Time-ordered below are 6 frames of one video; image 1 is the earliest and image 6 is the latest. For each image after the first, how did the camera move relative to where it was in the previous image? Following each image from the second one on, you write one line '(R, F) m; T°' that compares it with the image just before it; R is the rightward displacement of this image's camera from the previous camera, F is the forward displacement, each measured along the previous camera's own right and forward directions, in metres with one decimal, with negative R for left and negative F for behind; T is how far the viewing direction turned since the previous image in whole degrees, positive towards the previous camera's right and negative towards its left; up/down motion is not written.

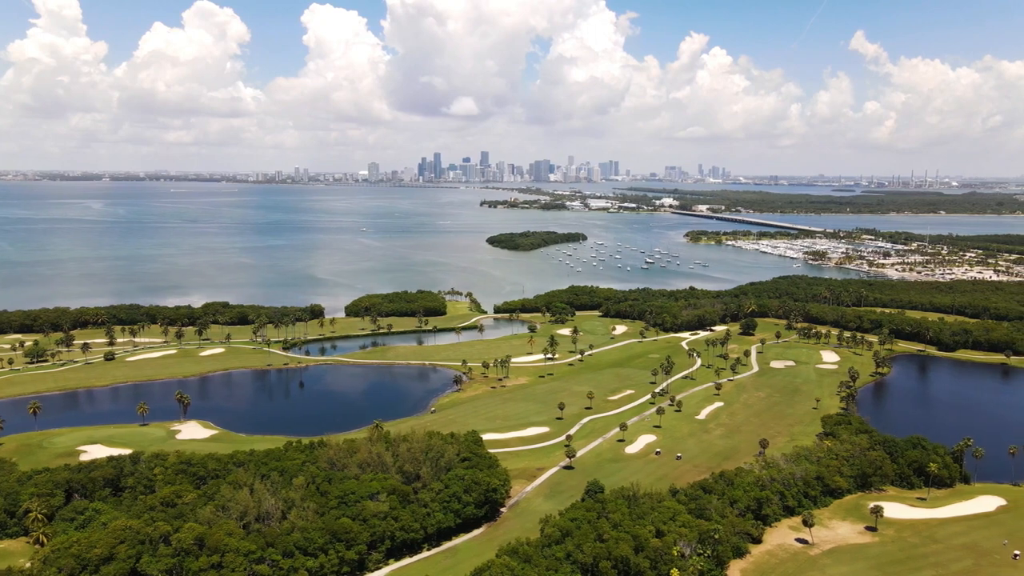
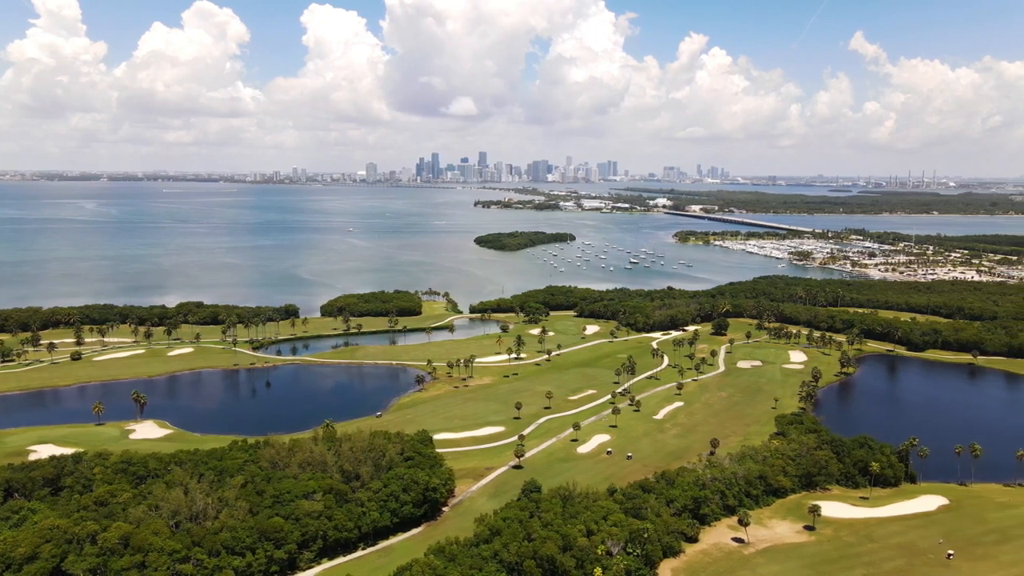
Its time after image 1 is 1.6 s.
(+3.8, -0.1) m; 0°
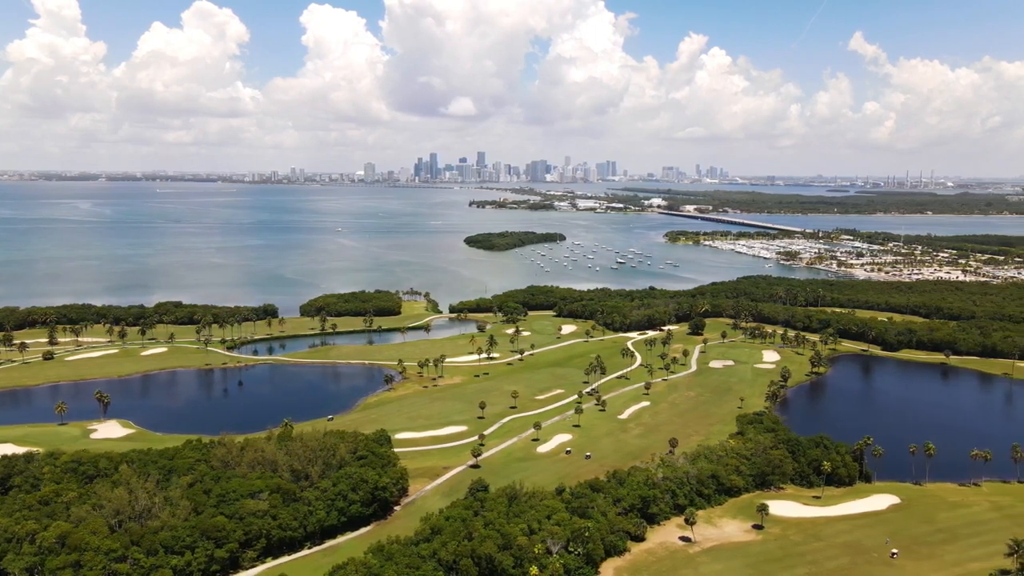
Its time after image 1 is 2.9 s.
(+3.2, 0.0) m; 0°
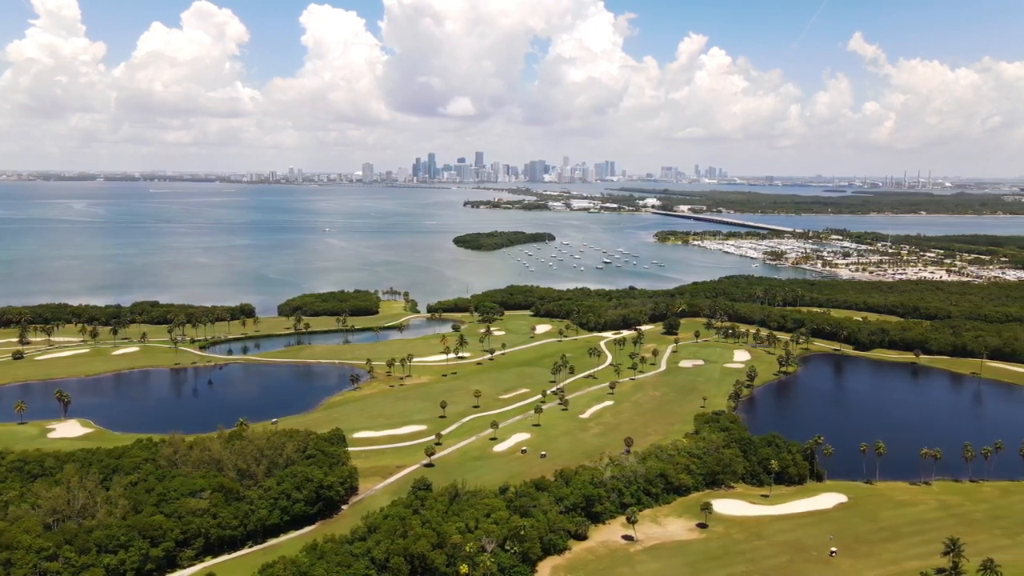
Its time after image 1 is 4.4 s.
(+3.5, 0.0) m; 0°
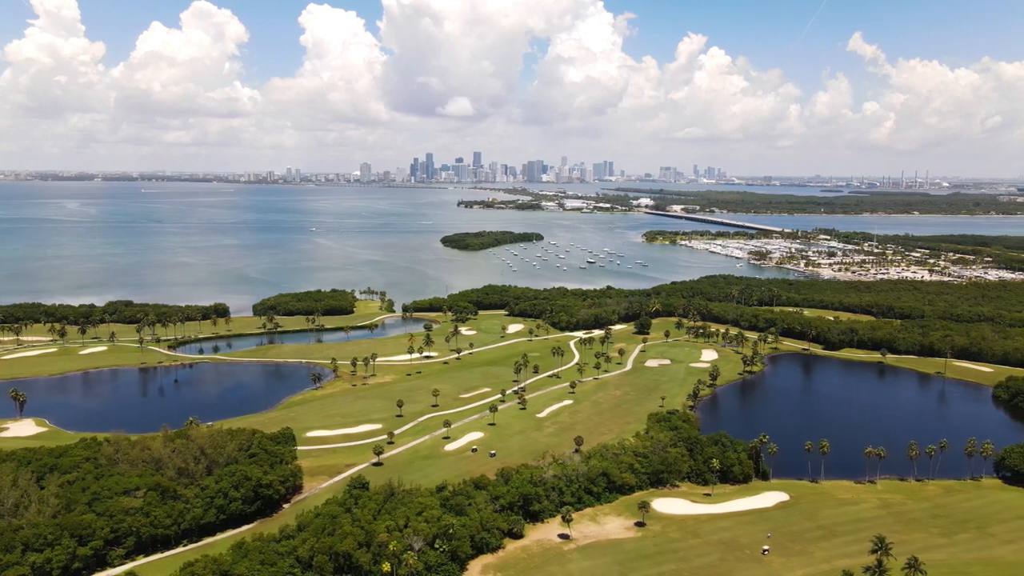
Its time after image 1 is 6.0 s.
(+3.8, 0.0) m; 0°
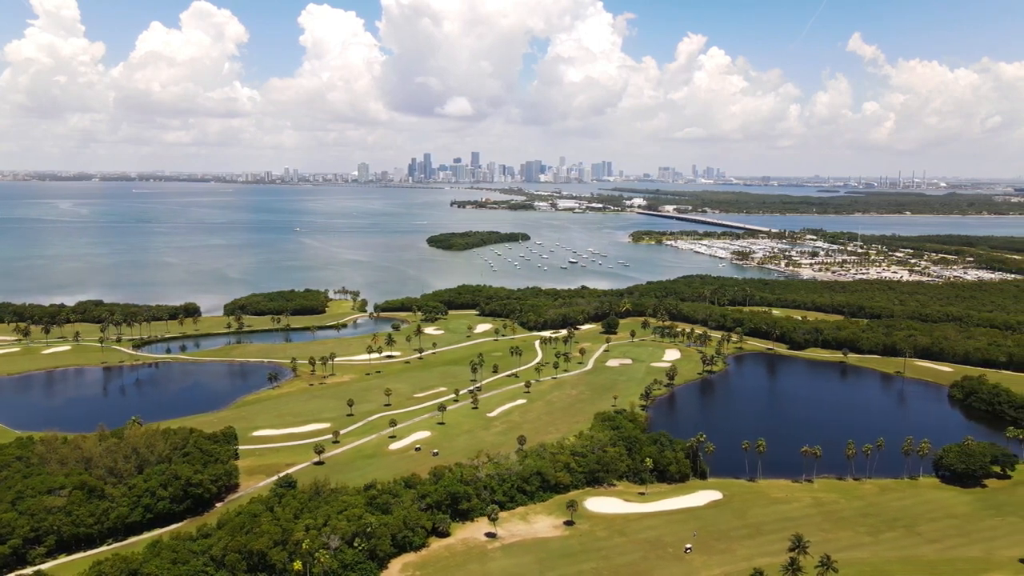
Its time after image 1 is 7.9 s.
(+4.4, -0.1) m; 0°
